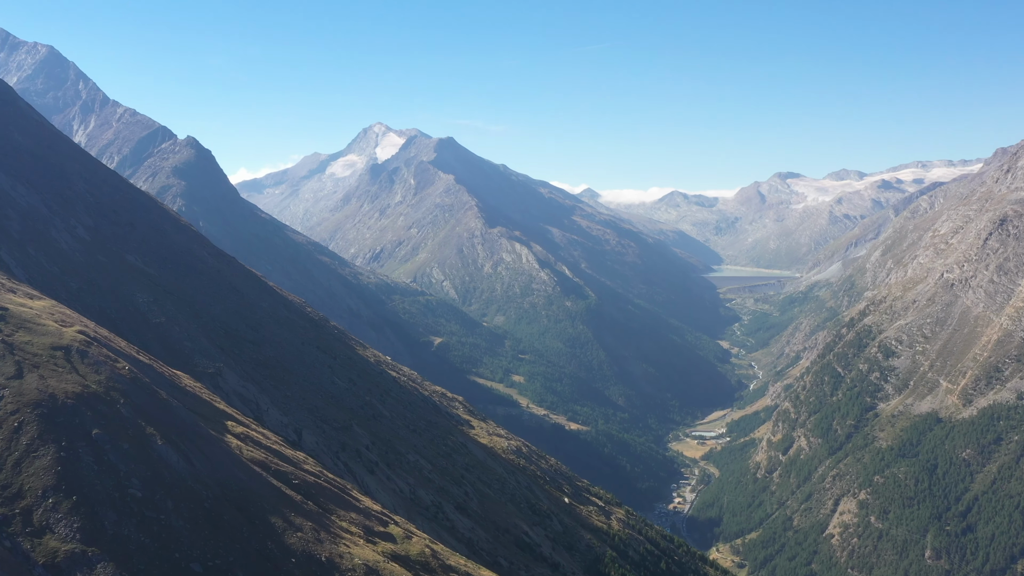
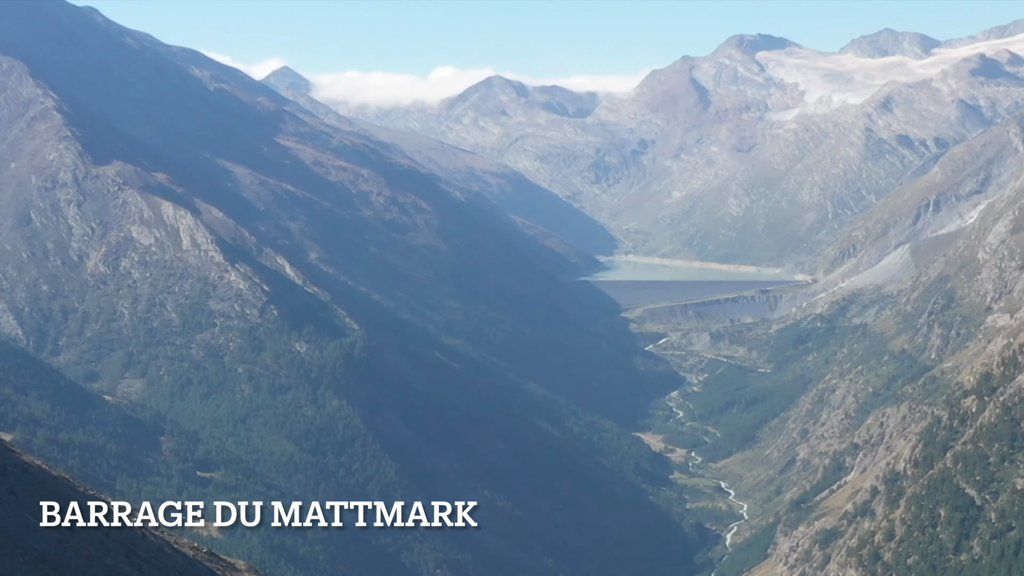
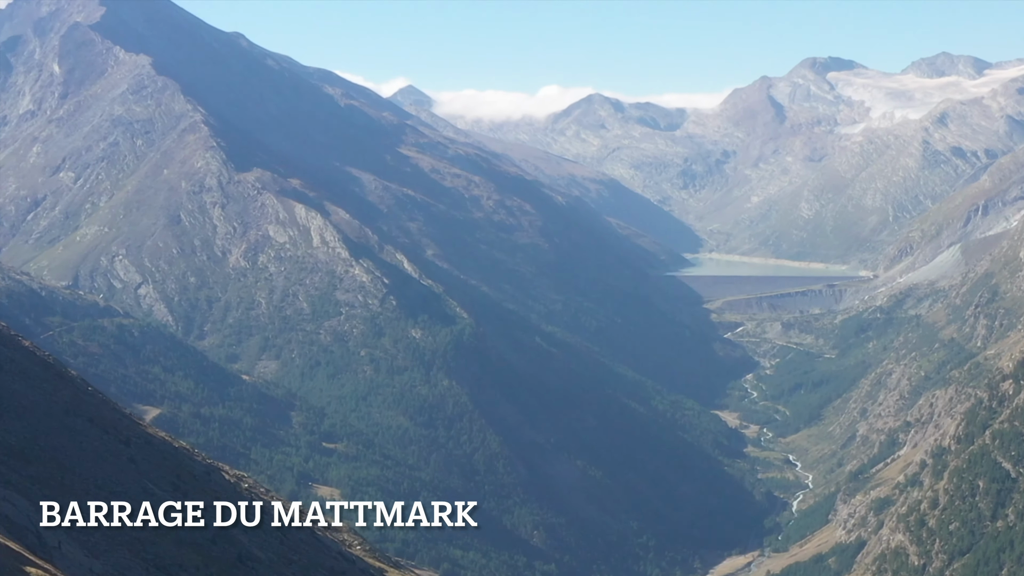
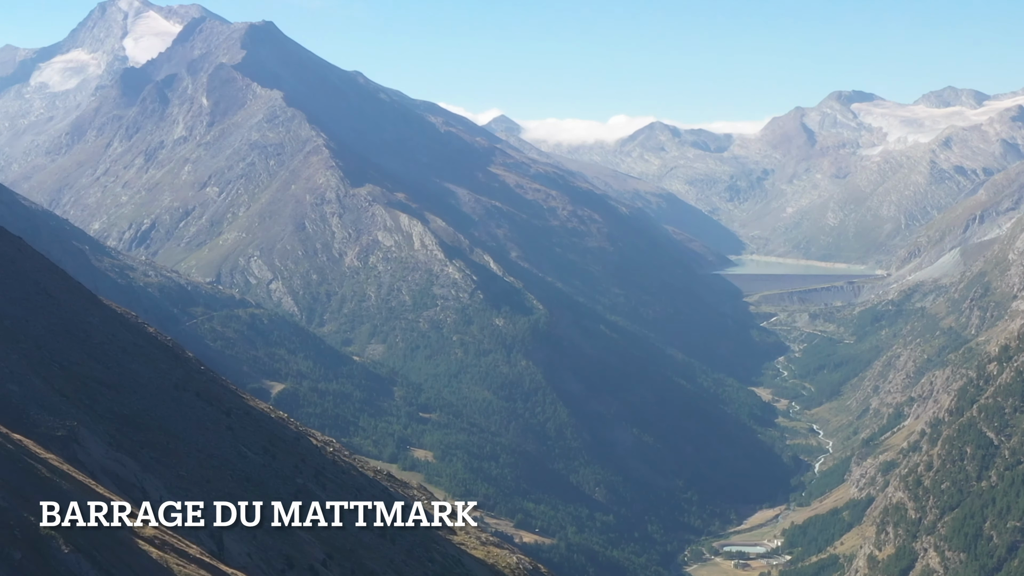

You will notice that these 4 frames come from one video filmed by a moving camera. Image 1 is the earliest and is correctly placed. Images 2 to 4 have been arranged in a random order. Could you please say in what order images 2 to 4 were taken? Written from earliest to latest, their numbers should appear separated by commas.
4, 3, 2
